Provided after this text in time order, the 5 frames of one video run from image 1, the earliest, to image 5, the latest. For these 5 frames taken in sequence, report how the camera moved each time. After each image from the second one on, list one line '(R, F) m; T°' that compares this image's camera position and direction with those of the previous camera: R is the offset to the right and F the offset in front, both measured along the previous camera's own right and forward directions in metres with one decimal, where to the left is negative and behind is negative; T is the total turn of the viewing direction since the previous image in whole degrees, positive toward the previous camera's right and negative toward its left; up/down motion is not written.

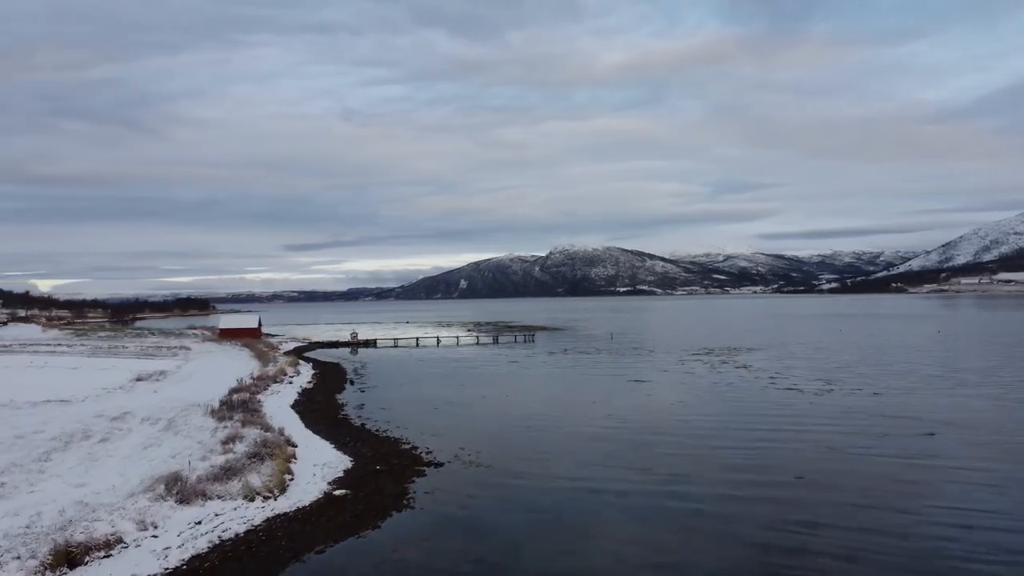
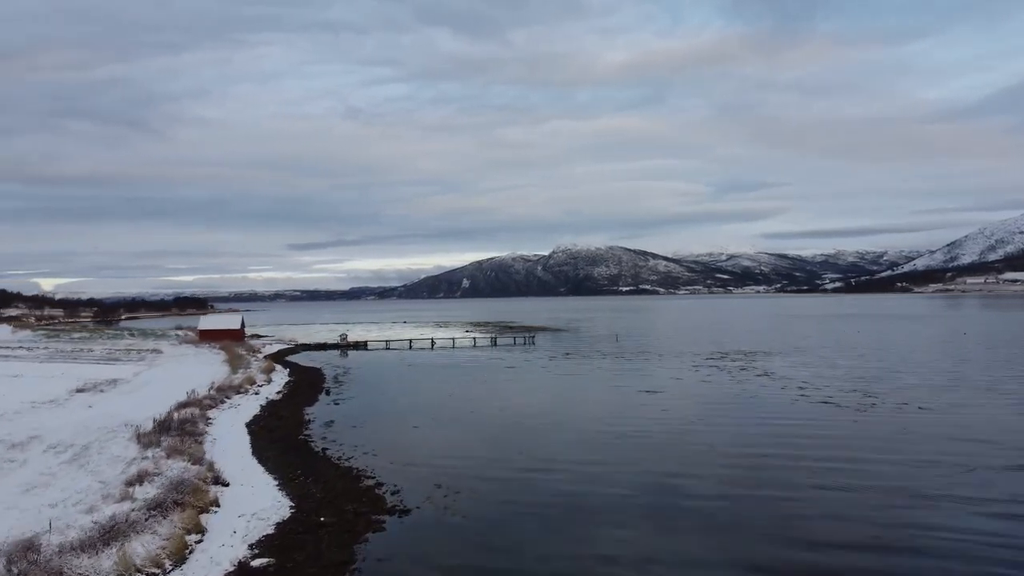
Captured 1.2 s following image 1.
(+0.3, +4.0) m; 0°
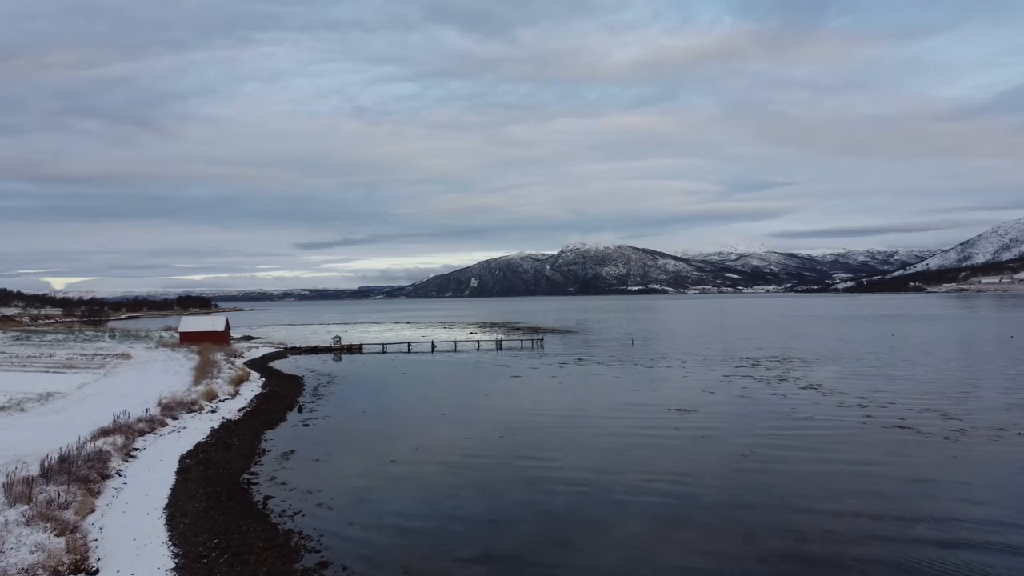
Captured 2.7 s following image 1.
(+0.2, +4.9) m; -1°
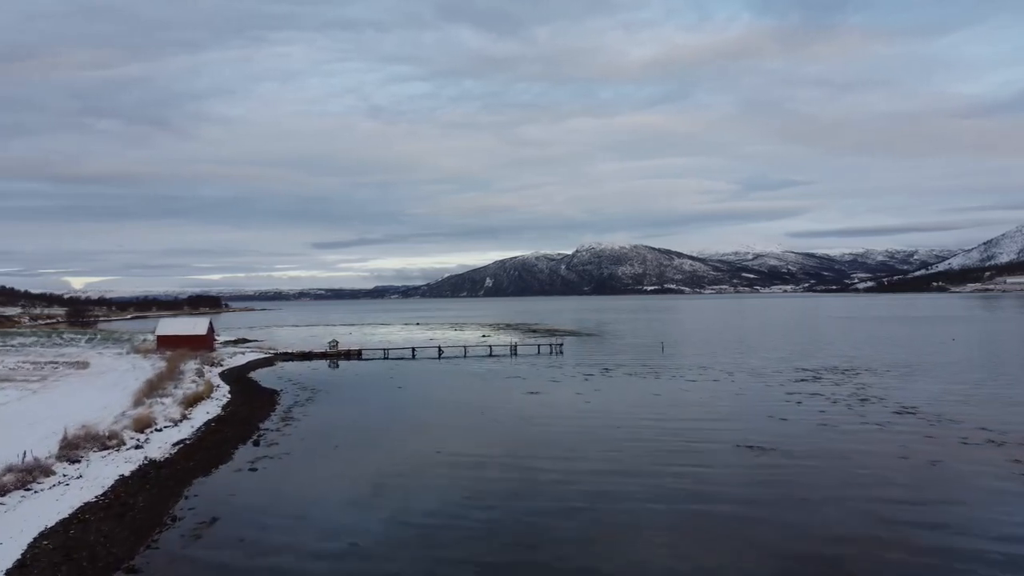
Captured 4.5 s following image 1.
(-0.1, +6.3) m; -1°
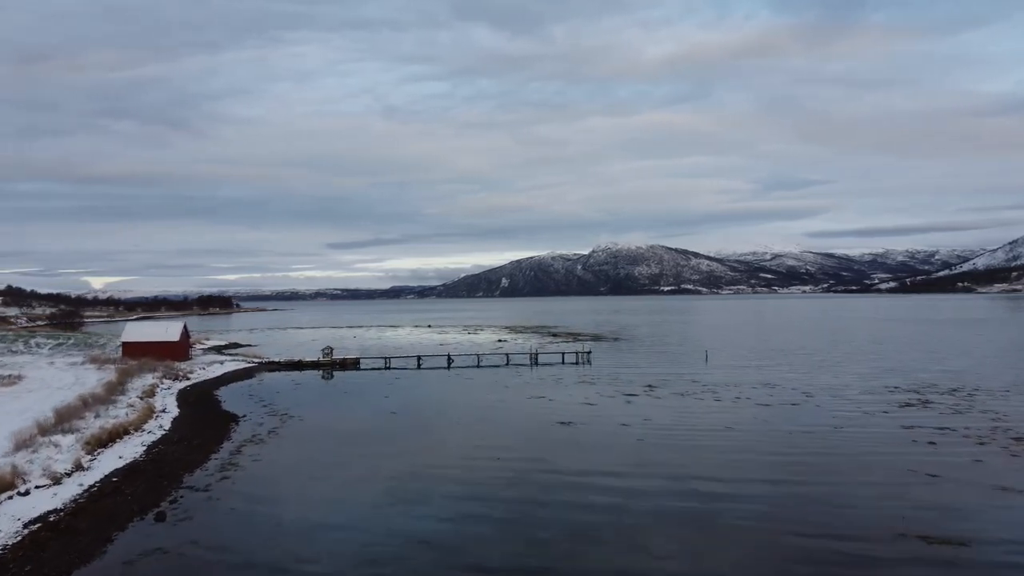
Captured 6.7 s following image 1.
(-0.3, +7.2) m; -1°
